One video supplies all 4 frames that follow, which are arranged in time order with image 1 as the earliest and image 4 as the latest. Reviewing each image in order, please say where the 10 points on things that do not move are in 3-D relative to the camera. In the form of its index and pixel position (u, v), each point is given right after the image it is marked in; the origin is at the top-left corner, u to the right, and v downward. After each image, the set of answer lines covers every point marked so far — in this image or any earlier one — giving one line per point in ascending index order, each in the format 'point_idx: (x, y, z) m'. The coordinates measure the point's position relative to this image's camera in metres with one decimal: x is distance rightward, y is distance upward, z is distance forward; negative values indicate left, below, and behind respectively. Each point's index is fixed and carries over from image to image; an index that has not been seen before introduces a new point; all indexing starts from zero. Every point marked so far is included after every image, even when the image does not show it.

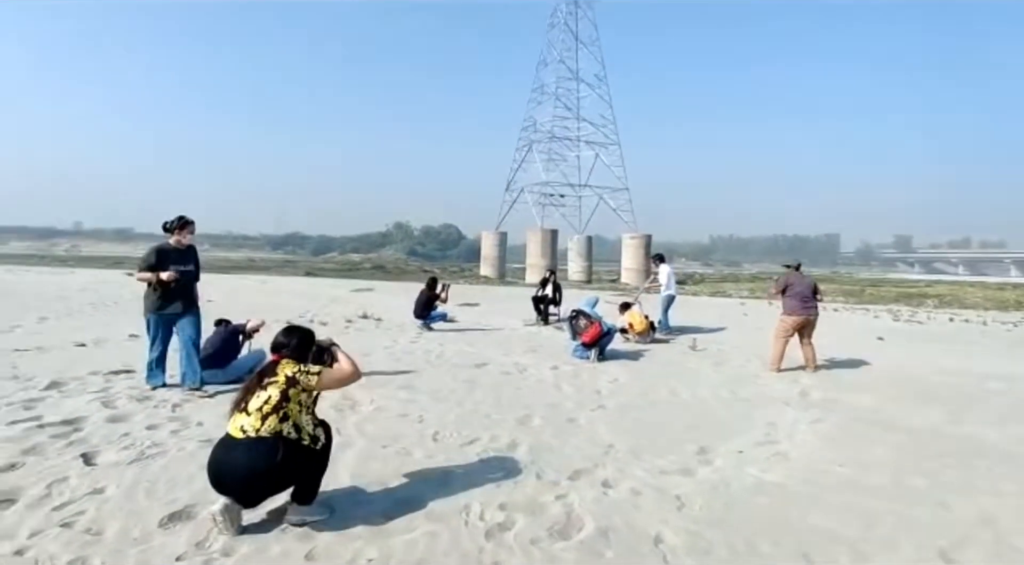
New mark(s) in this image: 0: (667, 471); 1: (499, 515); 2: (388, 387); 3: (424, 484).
0: (+1.1, -1.3, +4.8) m
1: (-0.1, -1.3, +3.9) m
2: (-1.3, -1.1, +7.4) m
3: (-0.5, -1.2, +4.3) m
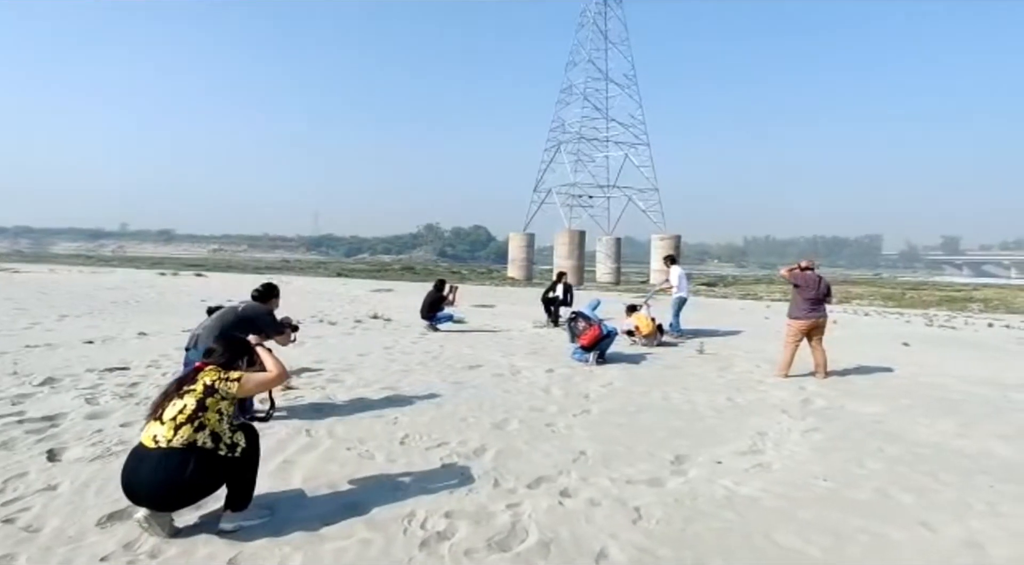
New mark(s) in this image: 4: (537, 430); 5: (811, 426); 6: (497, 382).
0: (+0.8, -1.3, +4.7) m
1: (-0.4, -1.3, +3.7) m
2: (-1.4, -1.1, +7.3) m
3: (-0.8, -1.2, +4.2) m
4: (+0.2, -1.2, +5.9) m
5: (+2.7, -1.3, +6.5) m
6: (-0.2, -1.1, +8.1) m
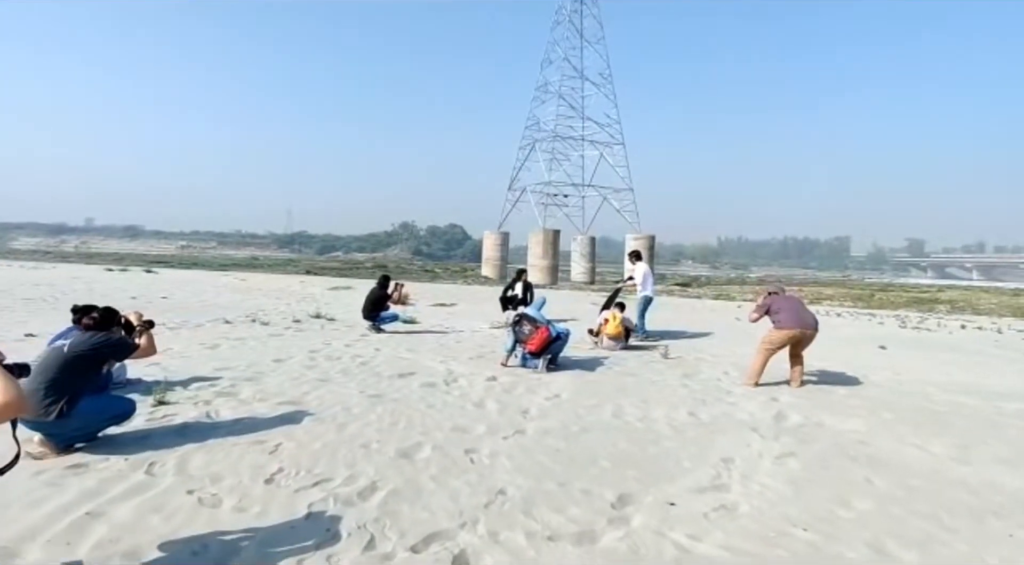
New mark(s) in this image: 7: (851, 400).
0: (+0.2, -1.3, +3.5) m
1: (-0.9, -1.2, +2.6) m
2: (-2.1, -1.0, +6.1) m
3: (-1.4, -1.2, +3.0) m
4: (-0.4, -1.2, +4.8) m
5: (+2.1, -1.3, +5.4) m
6: (-0.9, -1.1, +6.9) m
7: (+3.6, -1.3, +7.6) m
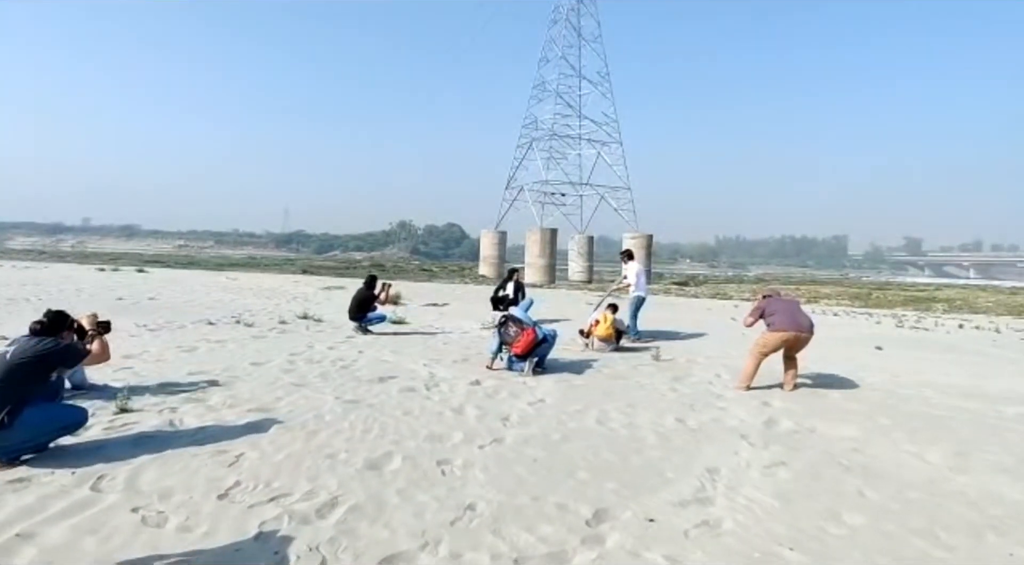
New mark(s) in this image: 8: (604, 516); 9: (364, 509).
0: (+0.1, -1.3, +3.3) m
1: (-1.1, -1.2, +2.3) m
2: (-2.3, -1.1, +5.9) m
3: (-1.5, -1.2, +2.8) m
4: (-0.6, -1.2, +4.5) m
5: (+1.9, -1.3, +5.2) m
6: (-1.0, -1.1, +6.7) m
7: (+3.5, -1.3, +7.4) m
8: (+0.5, -1.3, +3.9) m
9: (-0.8, -1.2, +3.8) m
